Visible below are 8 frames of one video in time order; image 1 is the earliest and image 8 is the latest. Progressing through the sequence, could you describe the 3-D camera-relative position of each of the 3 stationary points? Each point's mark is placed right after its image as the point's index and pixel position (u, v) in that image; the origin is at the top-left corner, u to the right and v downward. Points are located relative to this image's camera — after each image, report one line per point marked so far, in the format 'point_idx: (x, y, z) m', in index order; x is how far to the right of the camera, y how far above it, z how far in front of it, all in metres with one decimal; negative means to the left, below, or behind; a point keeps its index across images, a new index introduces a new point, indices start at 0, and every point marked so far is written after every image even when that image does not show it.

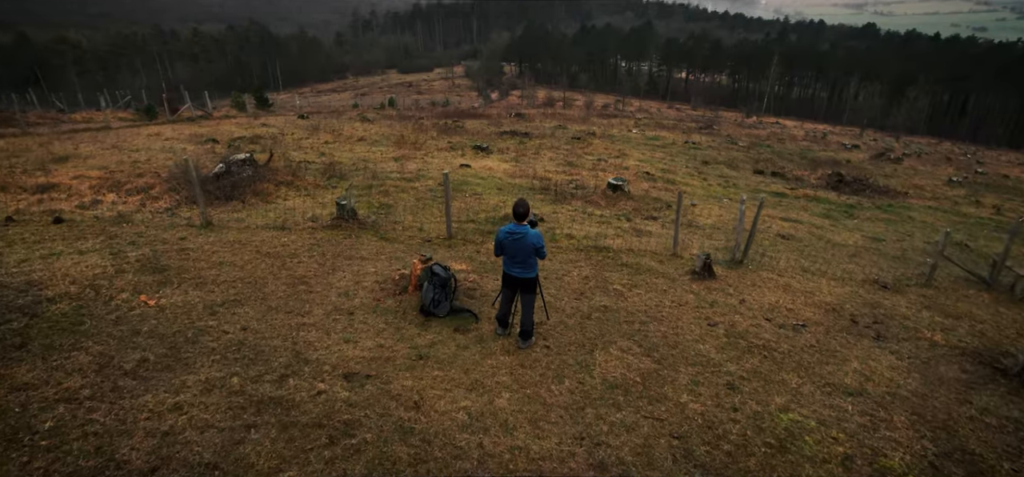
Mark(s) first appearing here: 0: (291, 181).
0: (-6.5, +1.6, +18.1) m
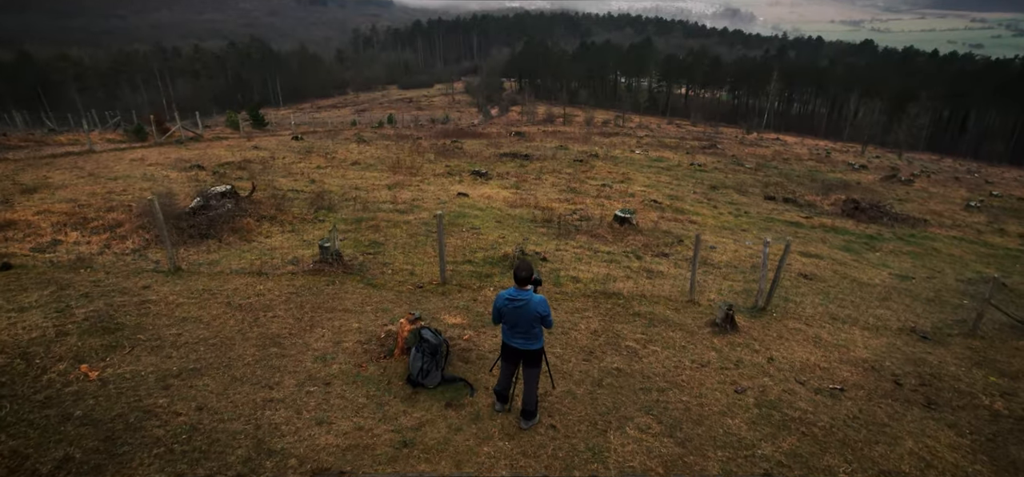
0: (-6.5, +0.6, +16.8) m
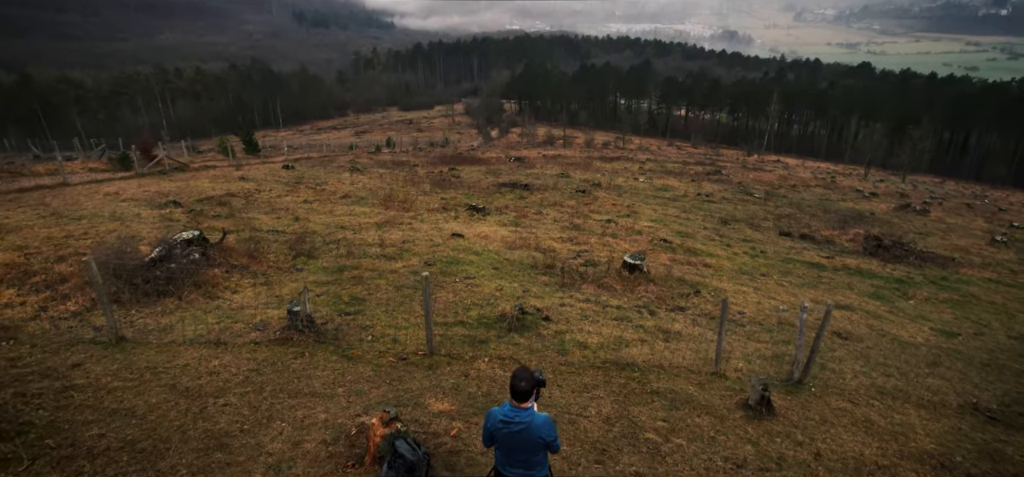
0: (-6.5, -0.7, +15.1) m
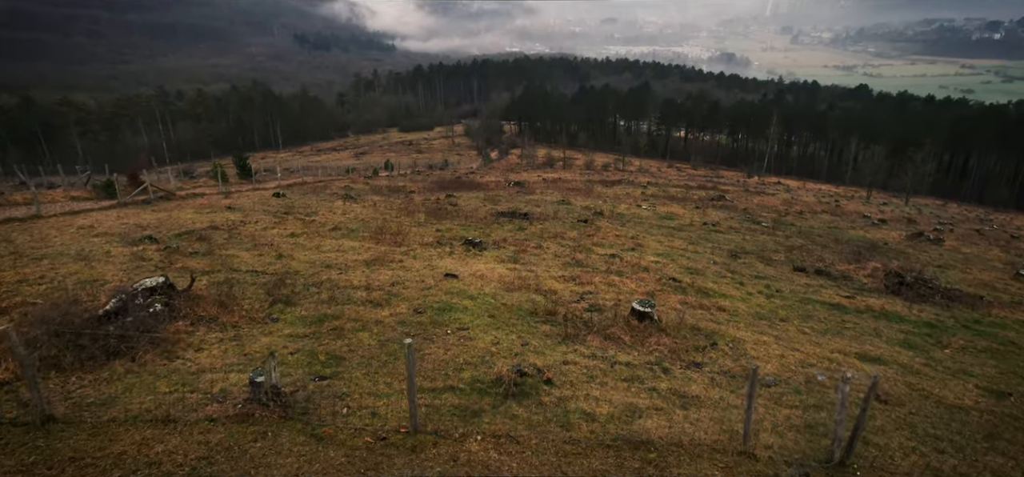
0: (-6.6, -1.7, +13.7) m
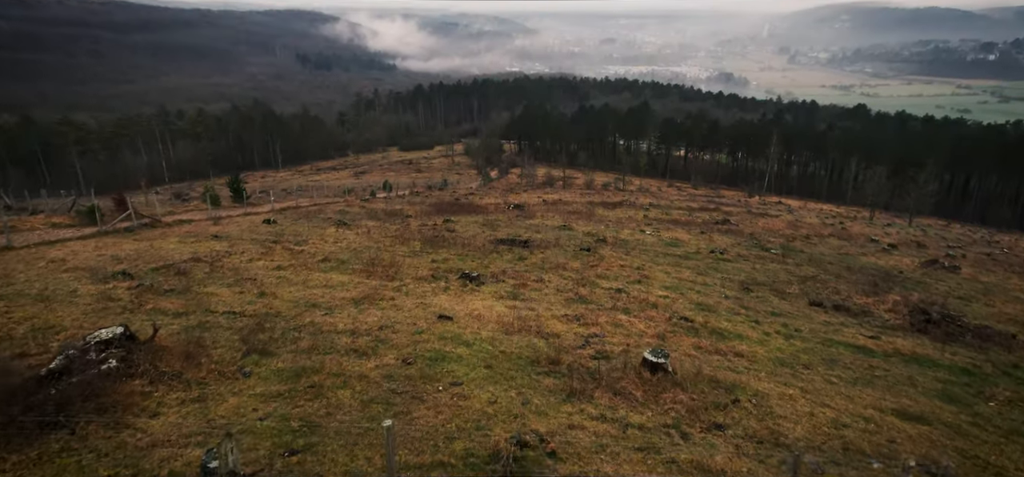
0: (-6.6, -2.7, +12.2) m
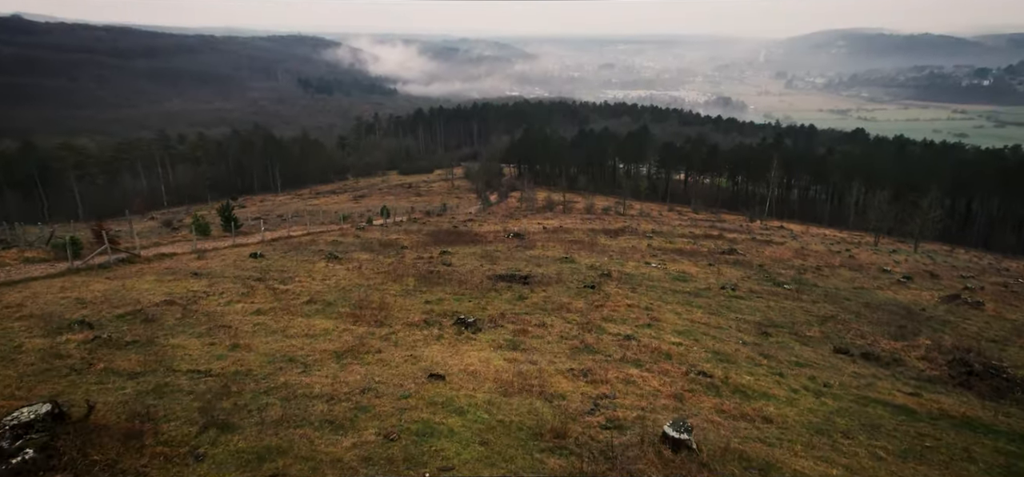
0: (-6.6, -3.7, +10.3) m
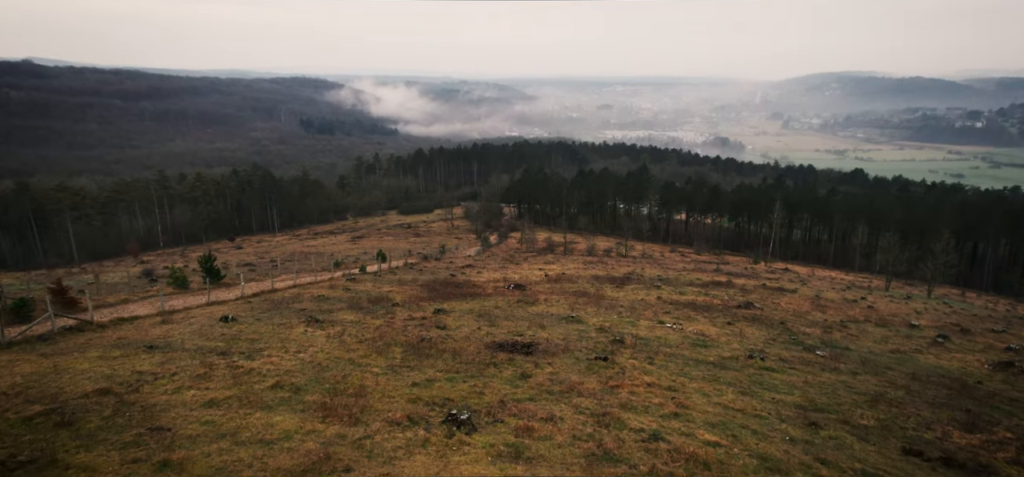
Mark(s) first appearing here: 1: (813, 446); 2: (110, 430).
0: (-6.5, -5.2, +6.7) m
1: (+8.8, -6.0, +18.0) m
2: (-9.8, -4.8, +15.0) m
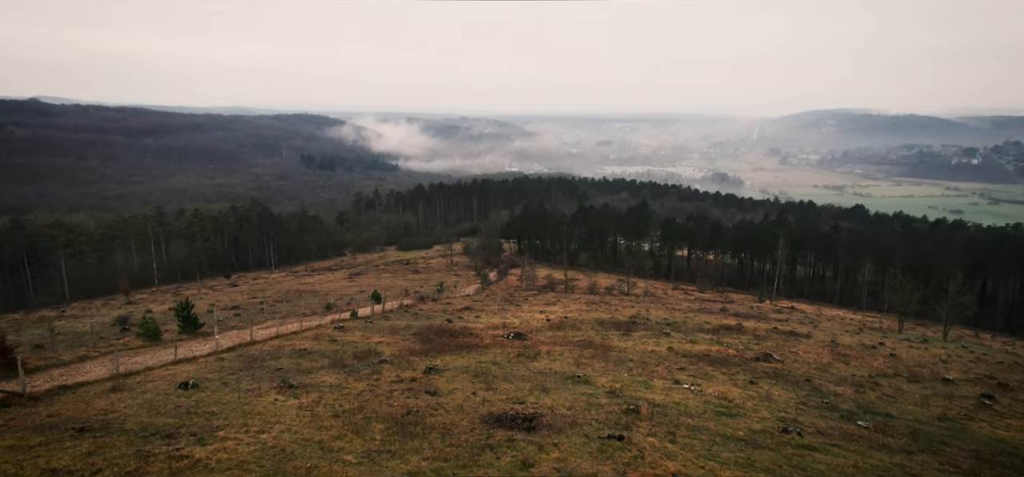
0: (-6.6, -6.2, +2.9) m
1: (+8.8, -7.7, +14.2) m
2: (-9.8, -6.3, +11.3) m
